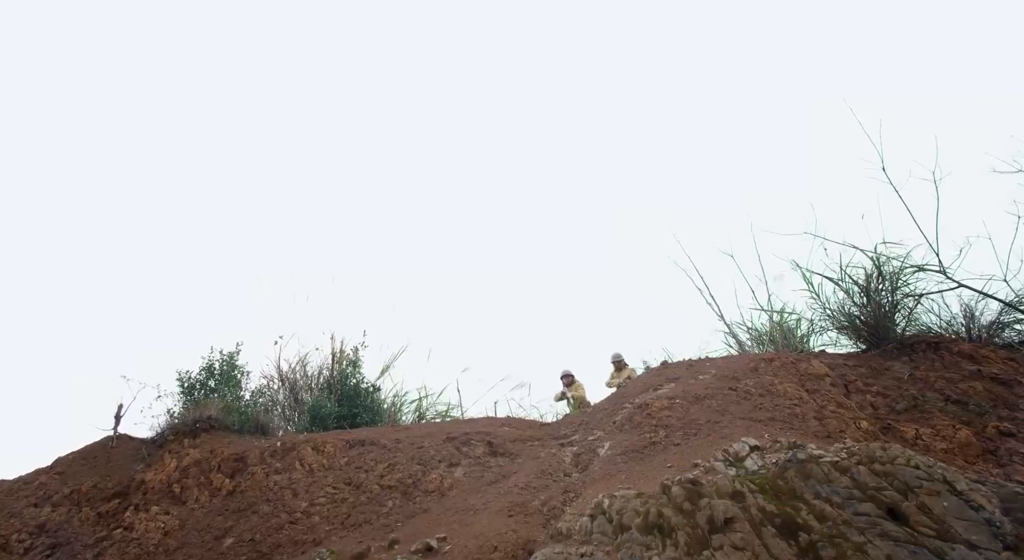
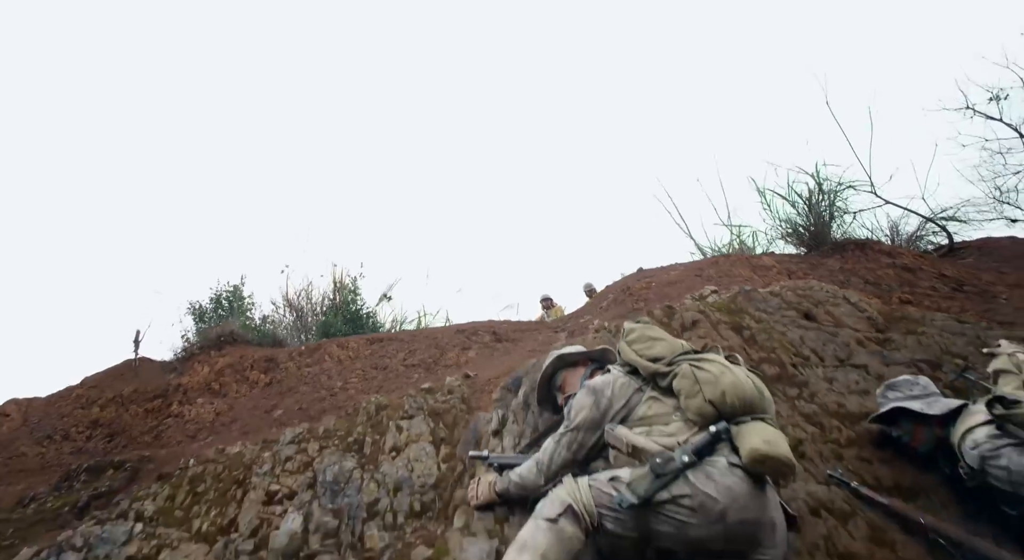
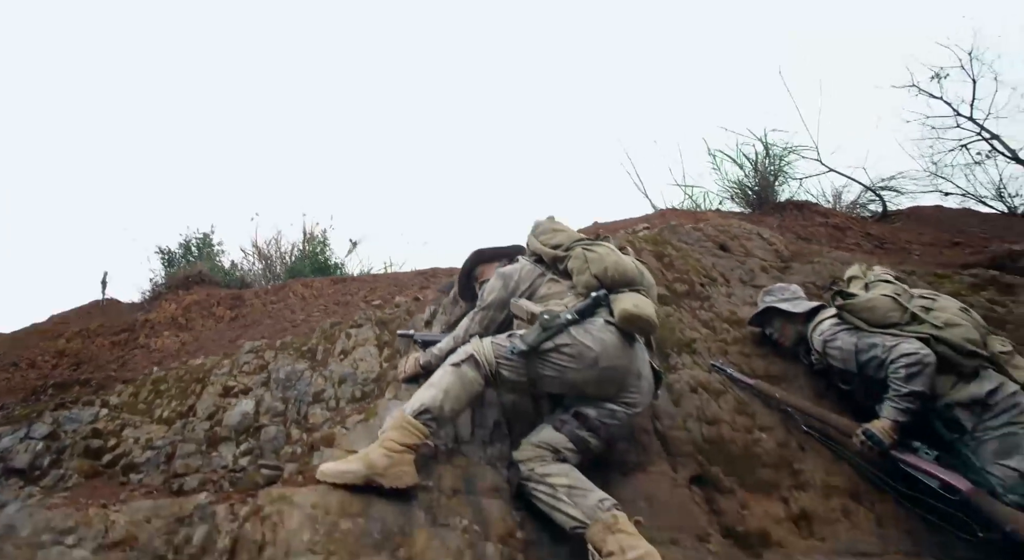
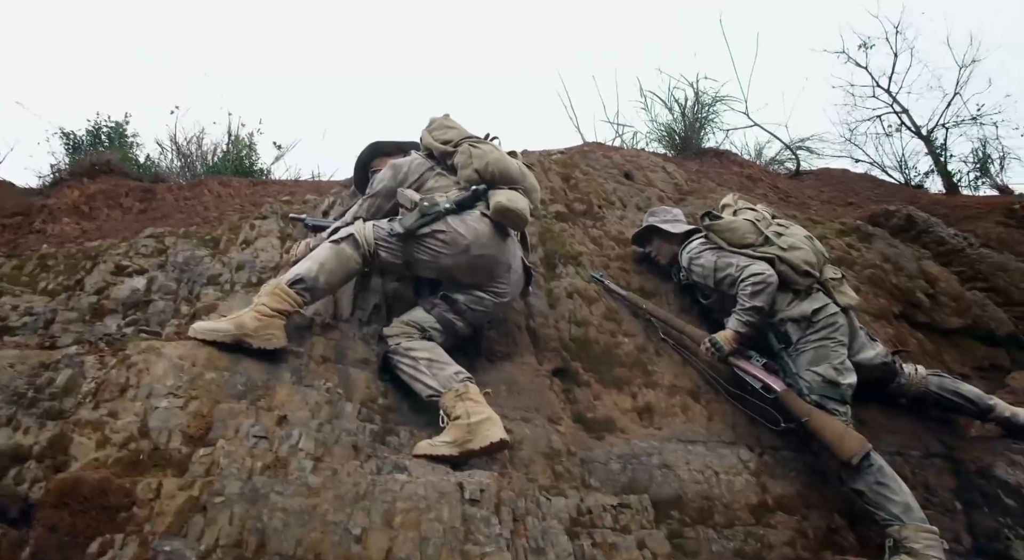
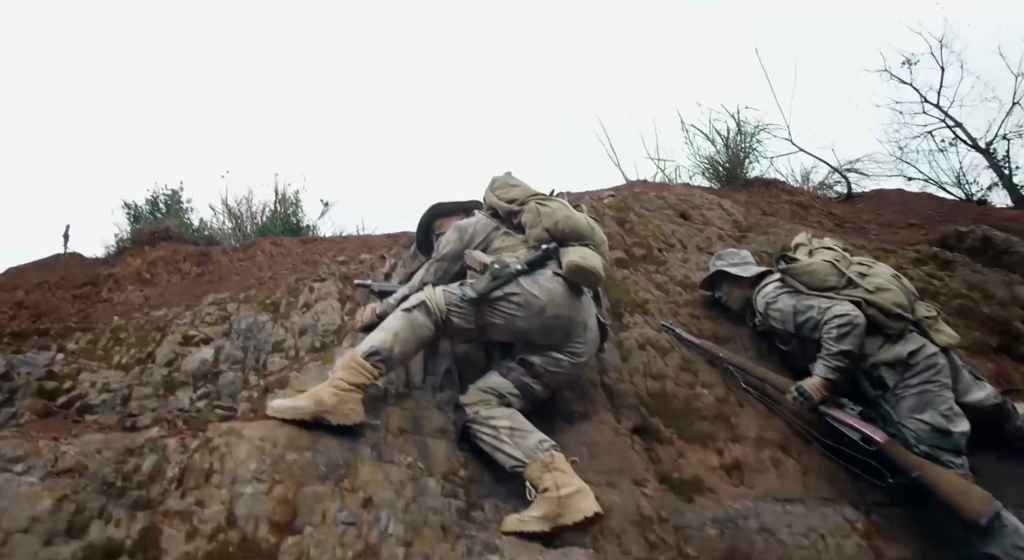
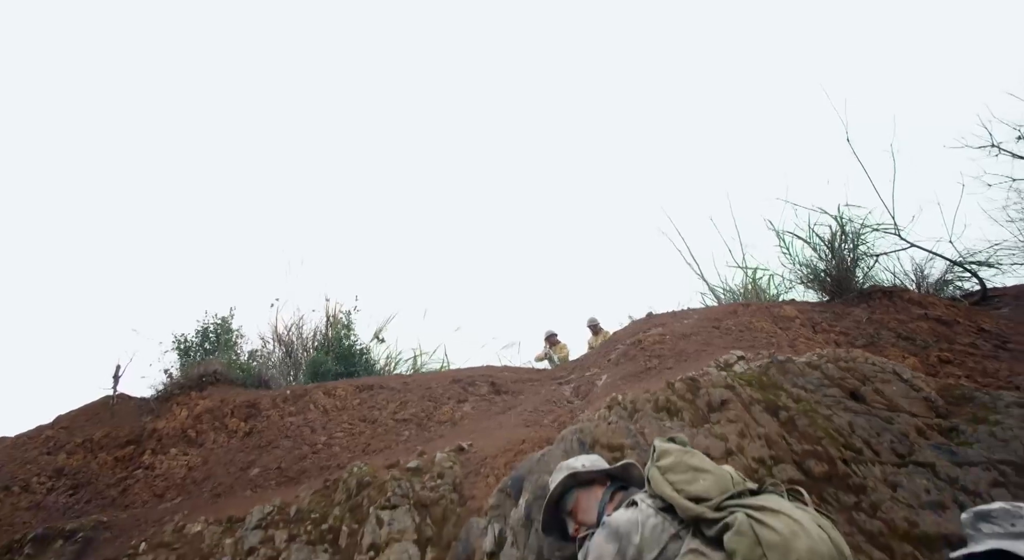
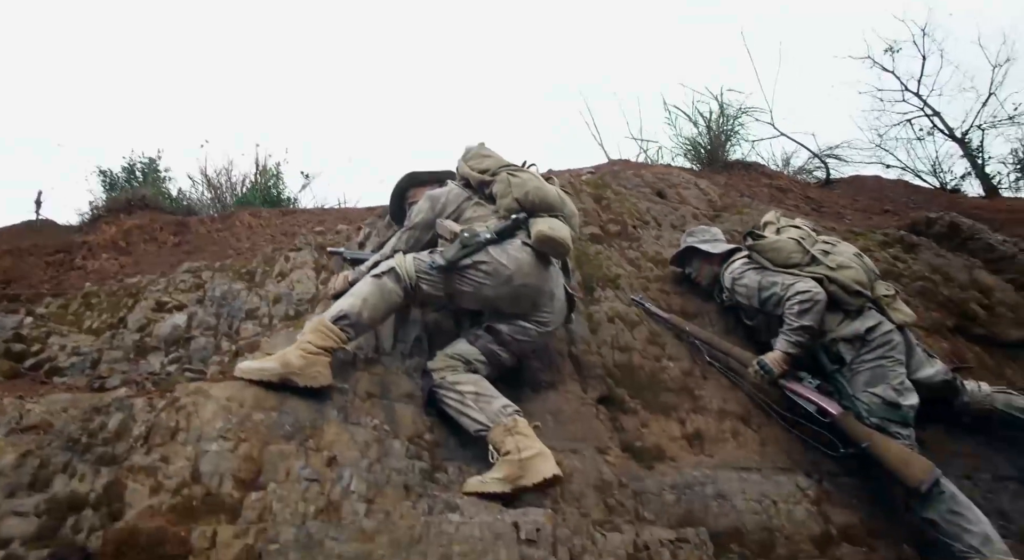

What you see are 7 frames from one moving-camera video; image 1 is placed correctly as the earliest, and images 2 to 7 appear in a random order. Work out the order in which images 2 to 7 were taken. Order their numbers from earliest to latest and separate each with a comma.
6, 2, 3, 5, 7, 4
